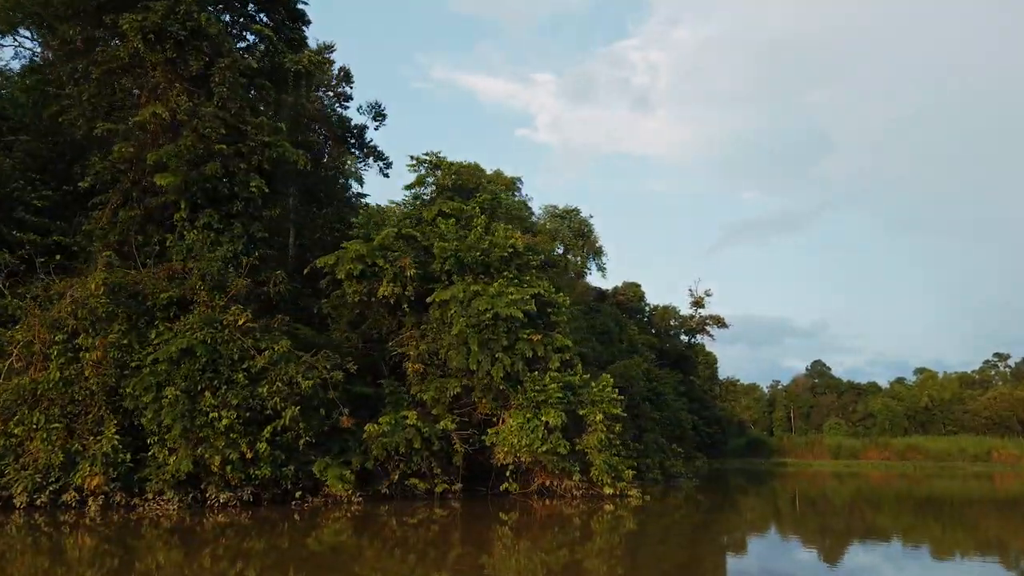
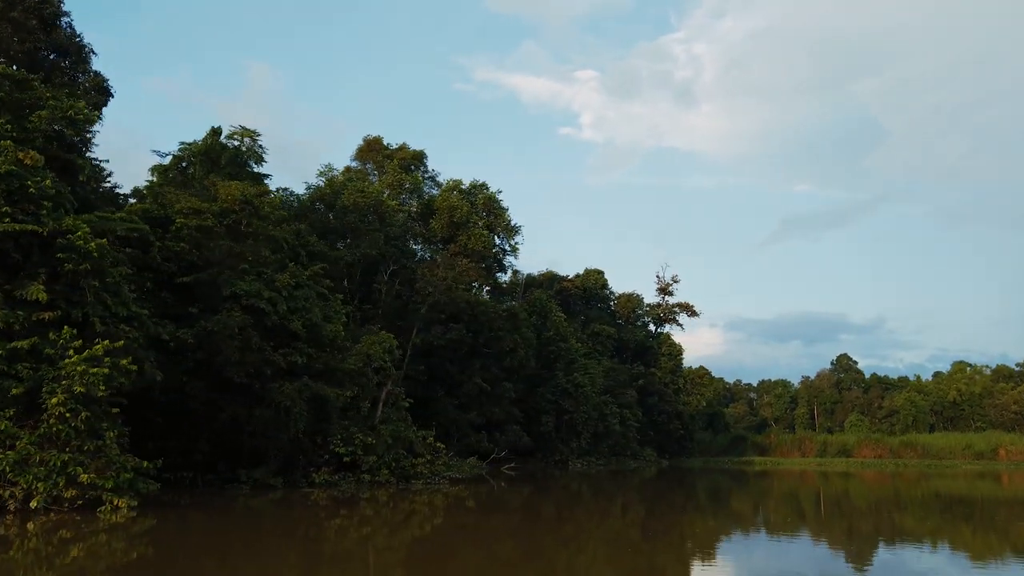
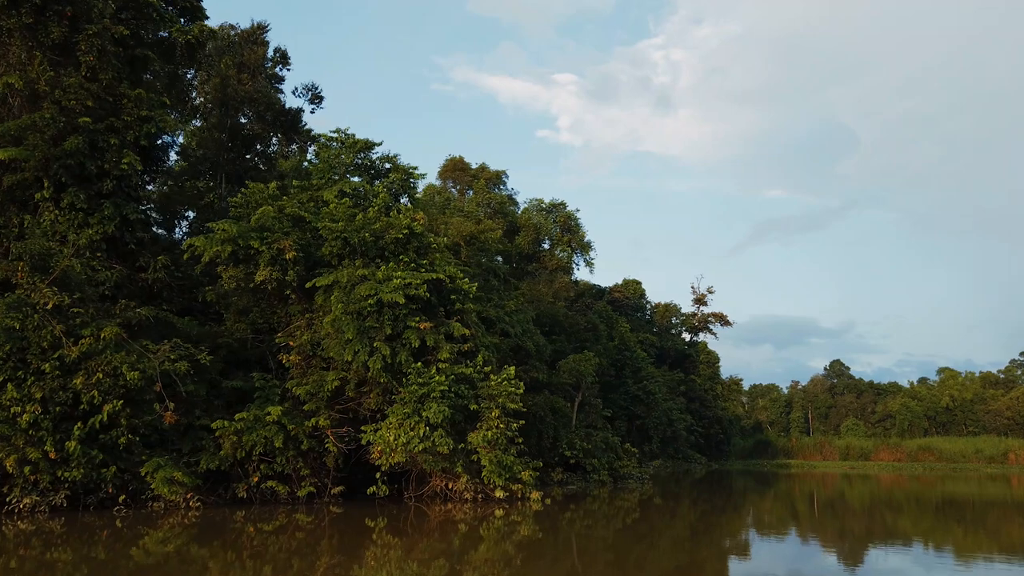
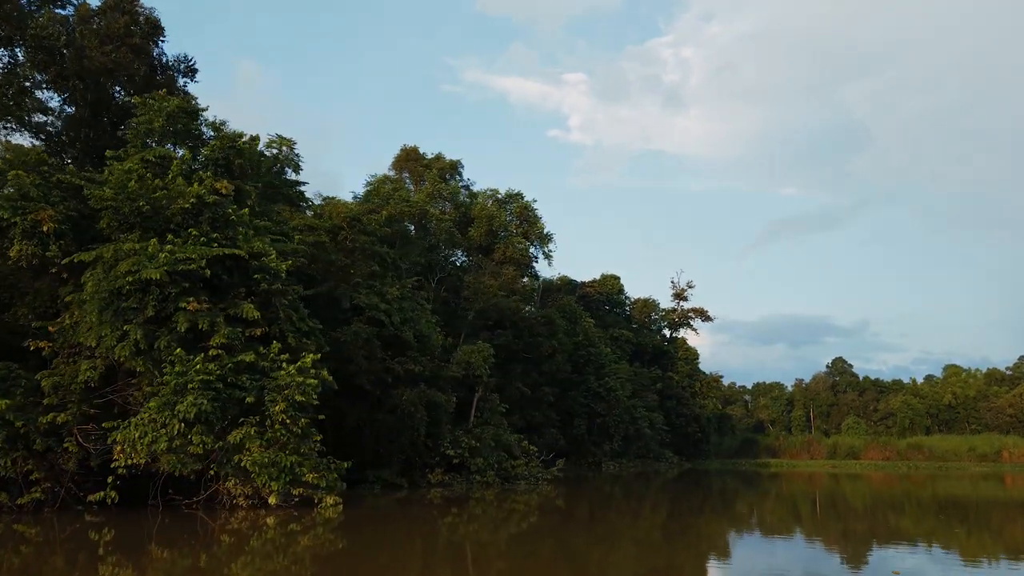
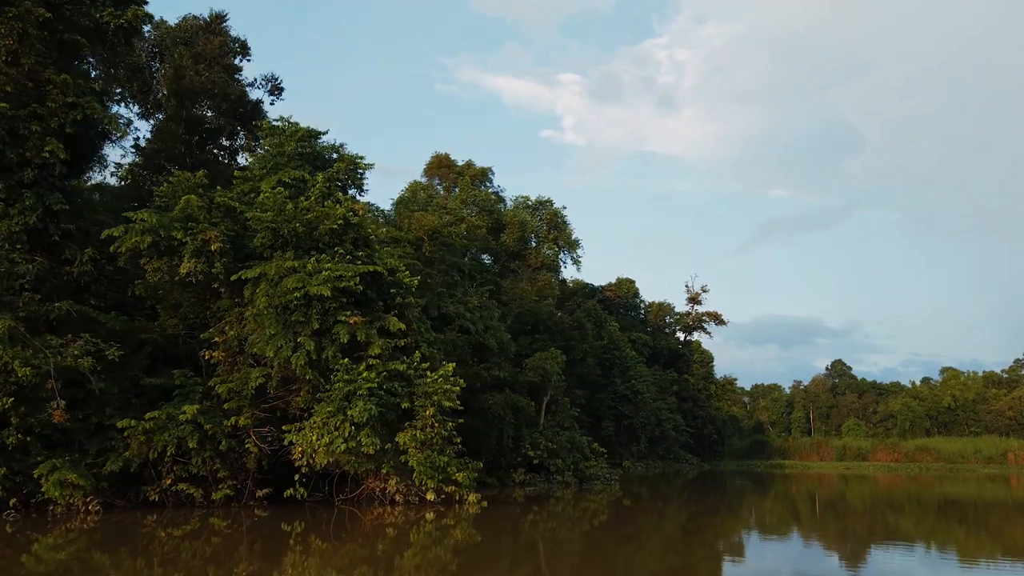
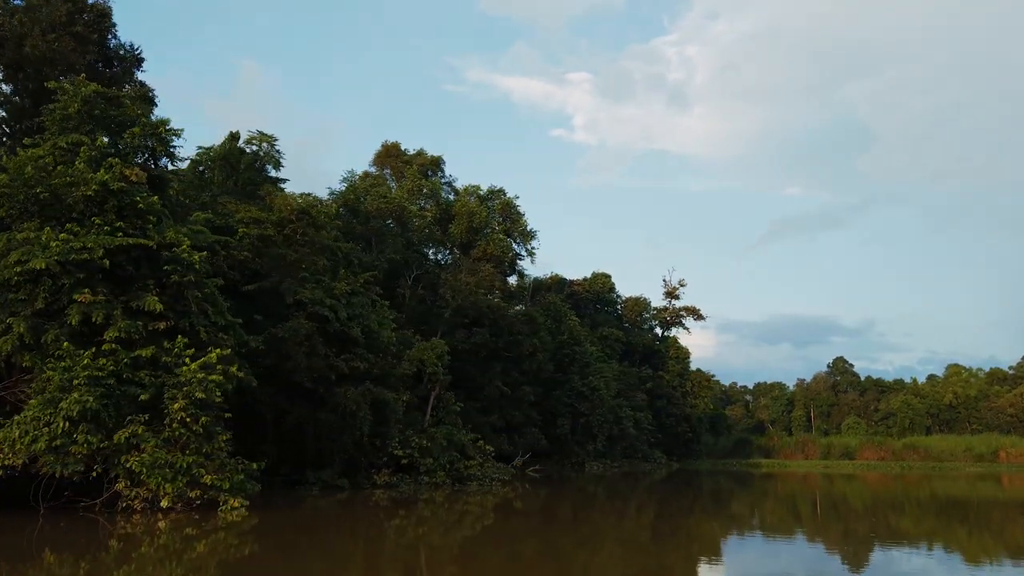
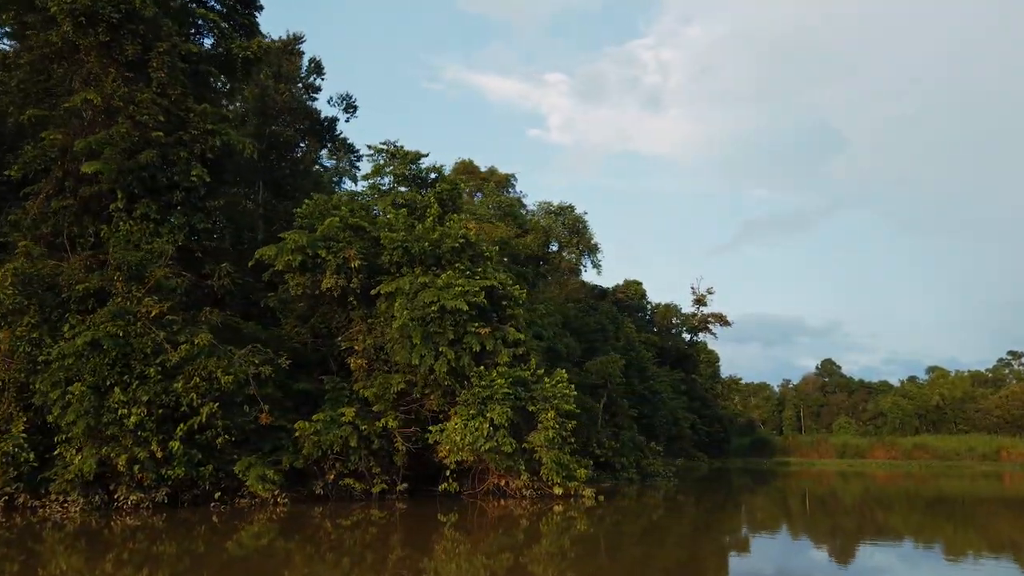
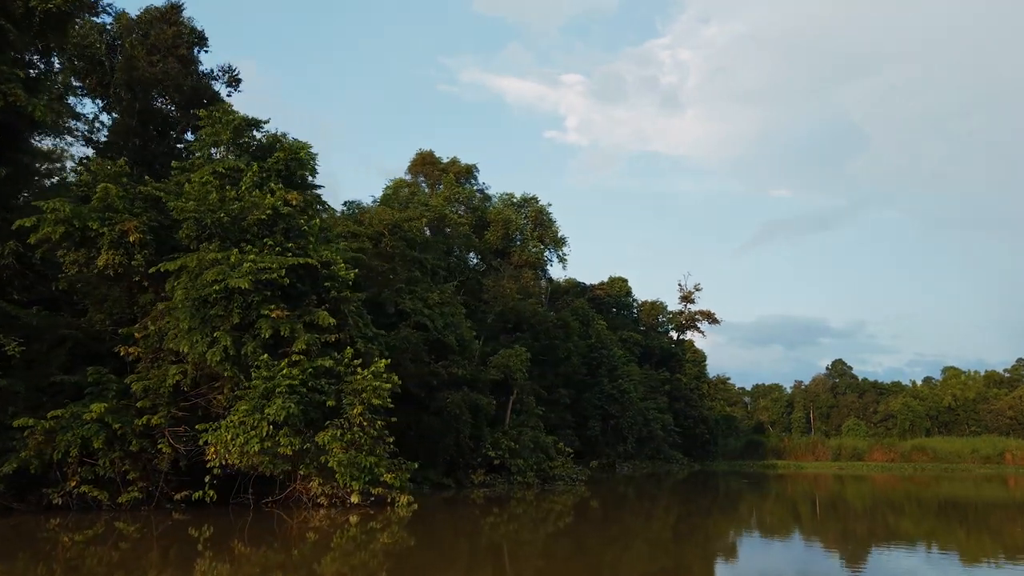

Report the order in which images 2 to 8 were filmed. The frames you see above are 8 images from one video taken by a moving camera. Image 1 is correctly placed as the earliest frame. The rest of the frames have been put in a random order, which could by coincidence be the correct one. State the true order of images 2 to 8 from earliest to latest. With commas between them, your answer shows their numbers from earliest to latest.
7, 3, 5, 8, 4, 6, 2
